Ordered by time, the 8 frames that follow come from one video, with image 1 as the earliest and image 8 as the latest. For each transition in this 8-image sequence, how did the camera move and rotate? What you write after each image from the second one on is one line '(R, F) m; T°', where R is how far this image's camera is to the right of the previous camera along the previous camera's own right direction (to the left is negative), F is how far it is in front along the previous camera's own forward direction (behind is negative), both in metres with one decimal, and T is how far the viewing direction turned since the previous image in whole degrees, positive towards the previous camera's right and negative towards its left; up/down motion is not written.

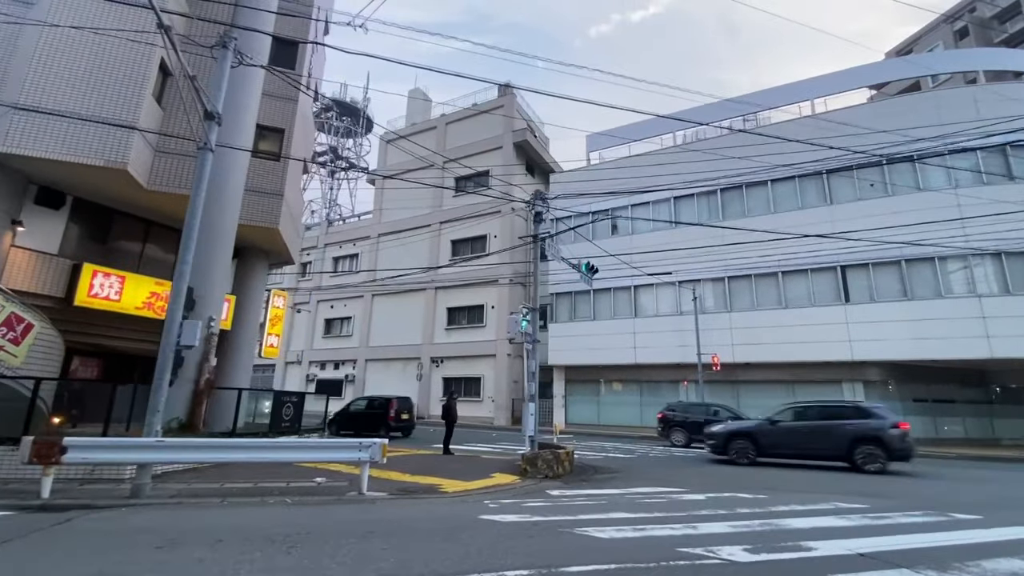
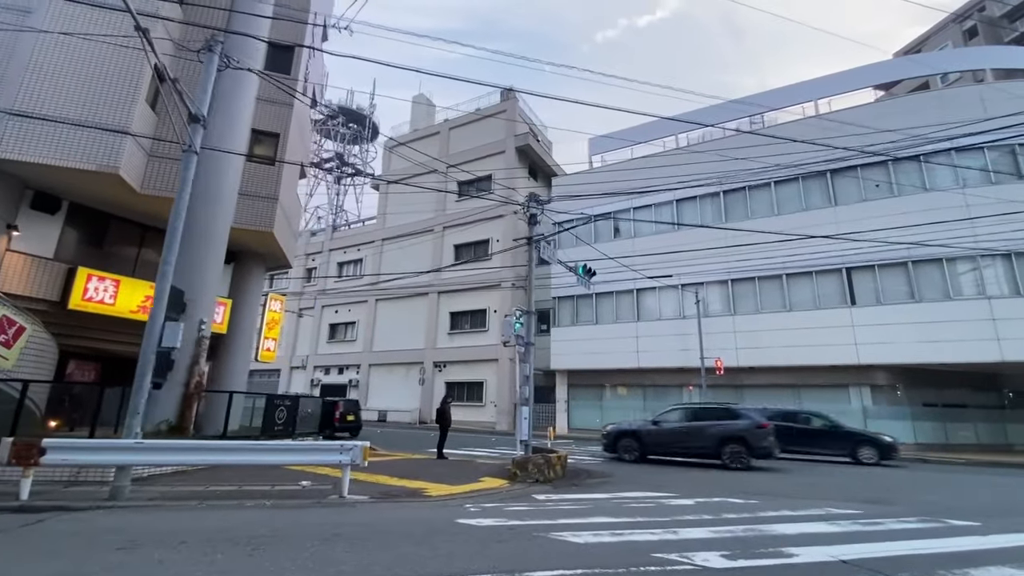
(+0.4, +0.1) m; -1°
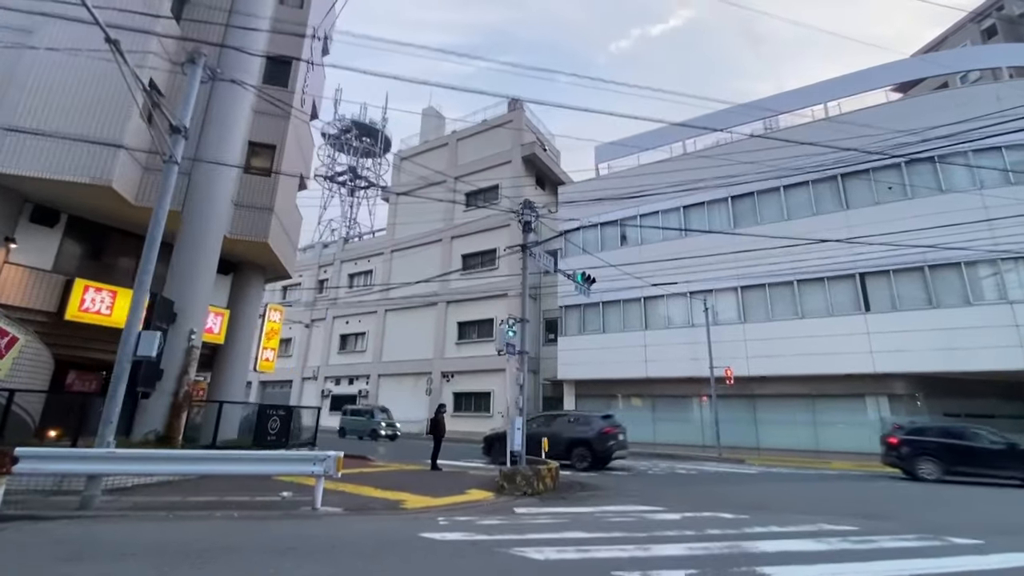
(+0.6, +0.2) m; -2°
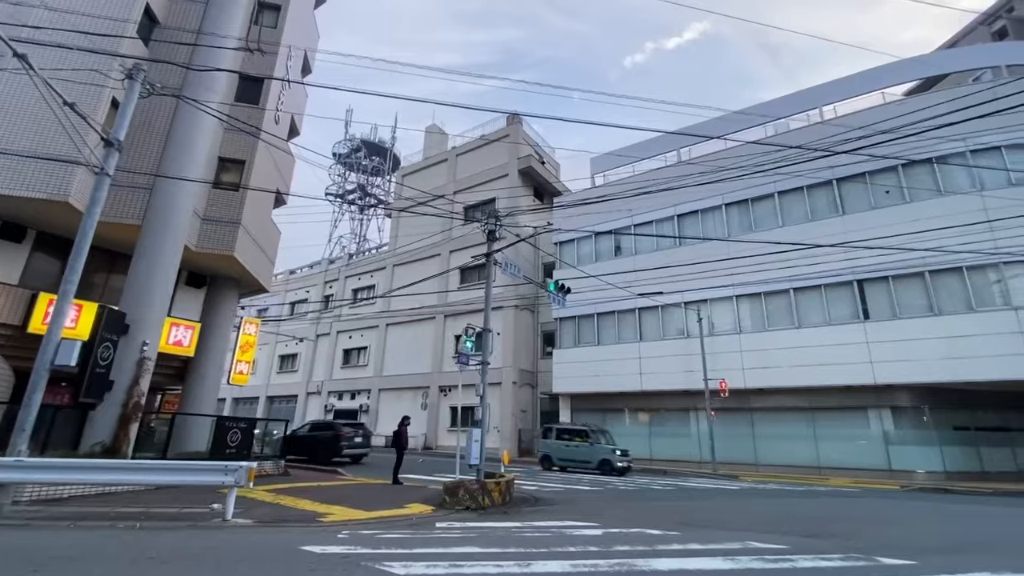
(+1.6, +0.2) m; -2°
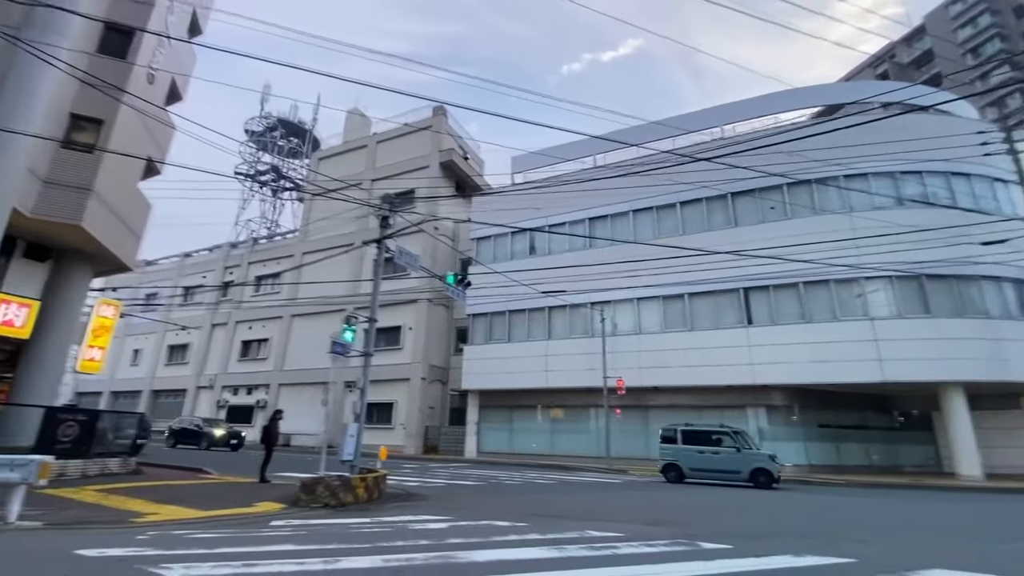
(+1.1, +0.2) m; +8°
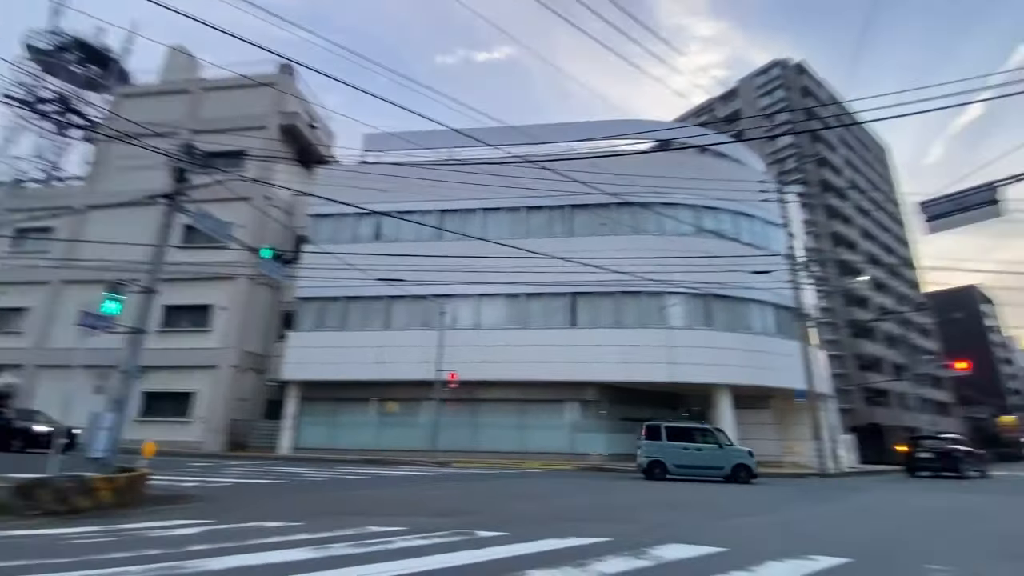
(+0.7, +0.2) m; +17°
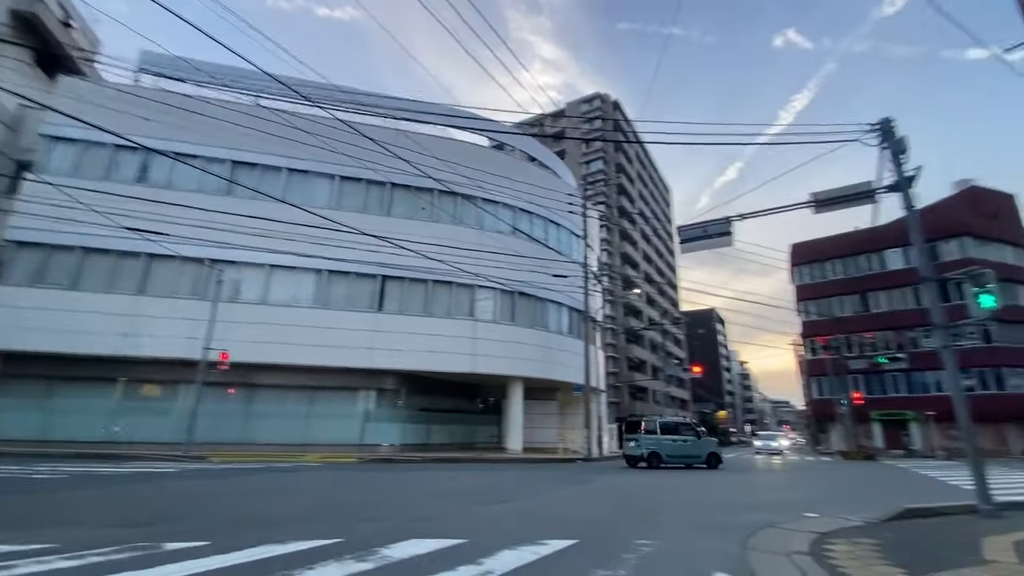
(+0.7, +0.5) m; +21°
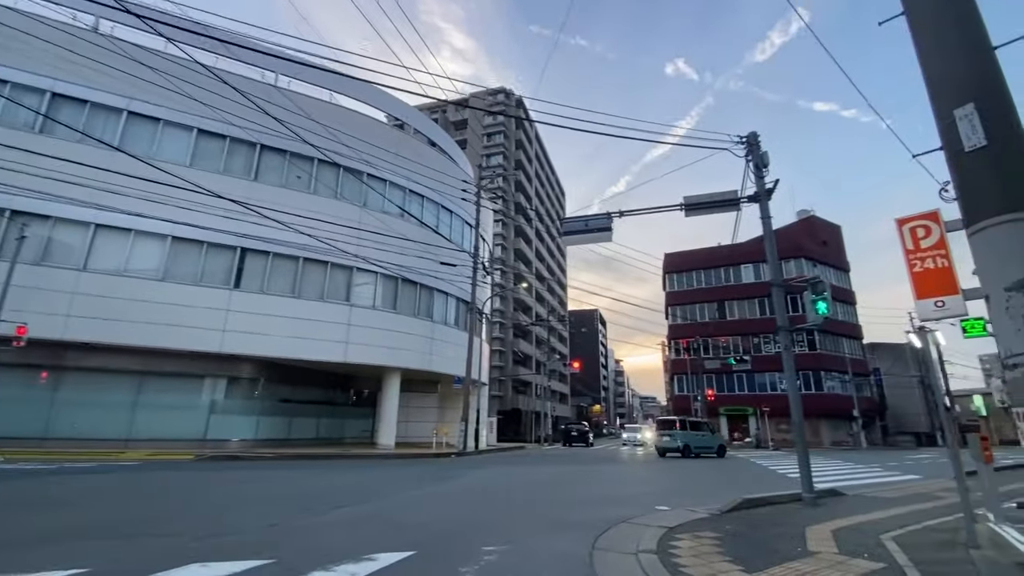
(+0.4, +0.6) m; +13°
